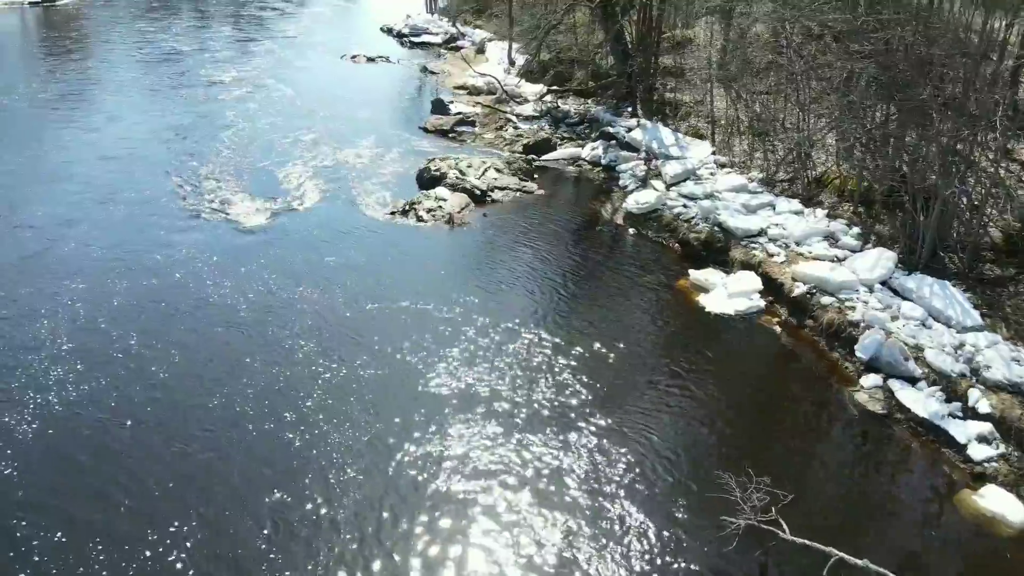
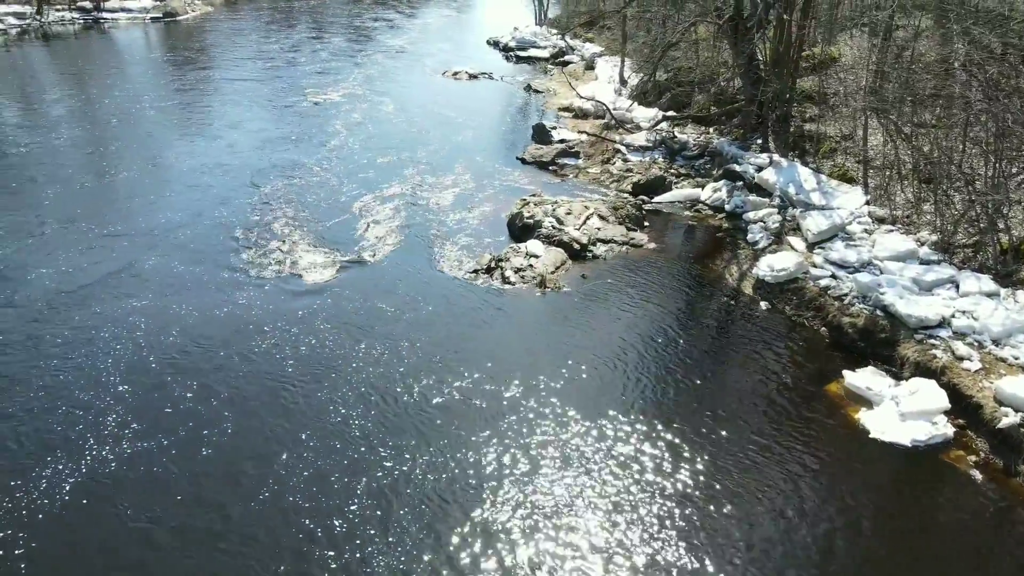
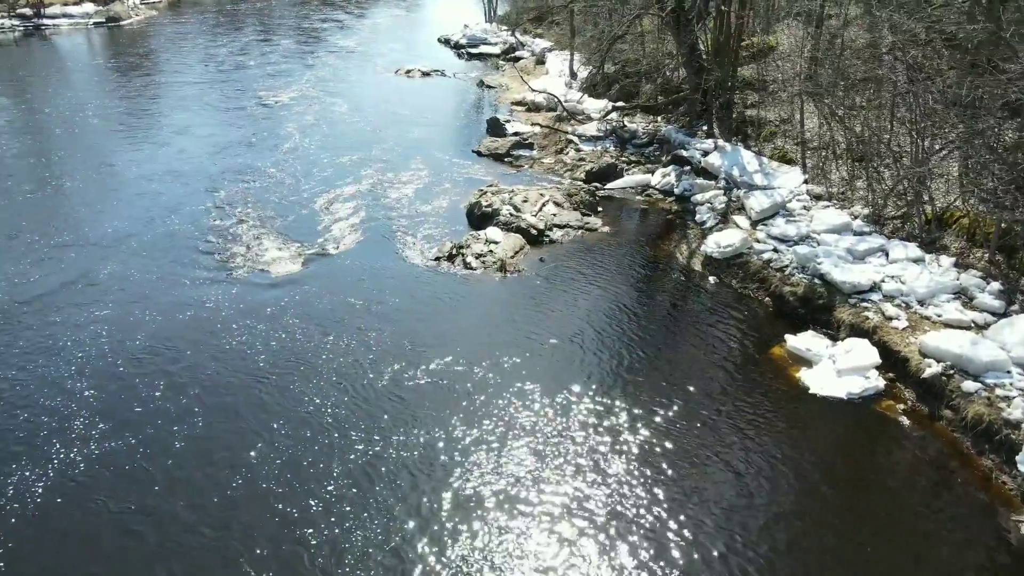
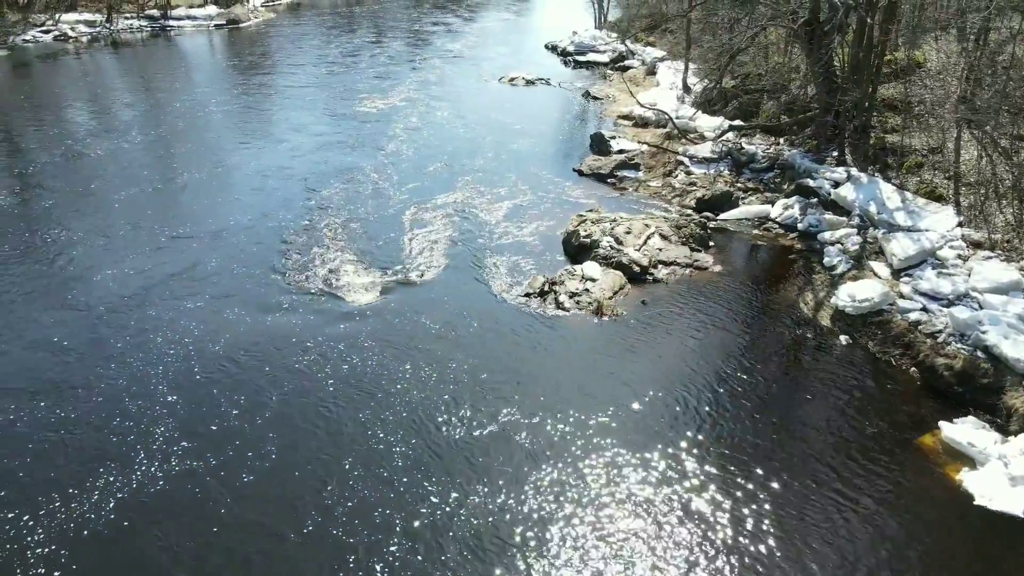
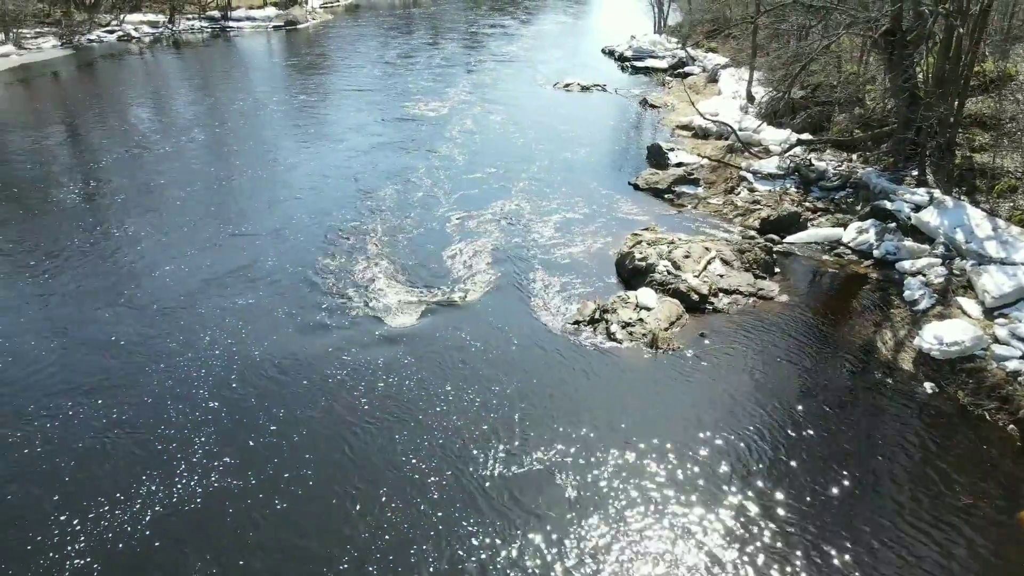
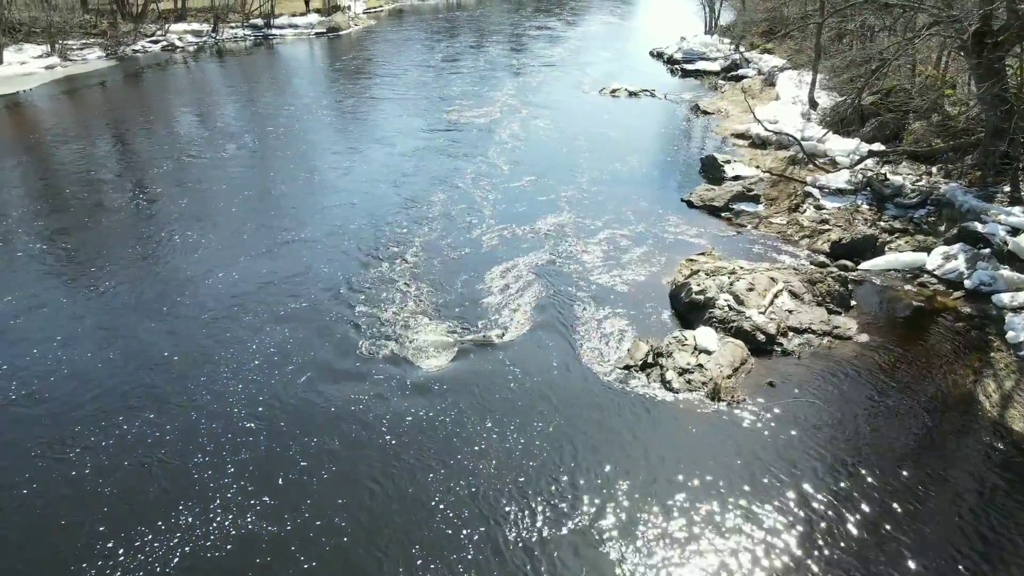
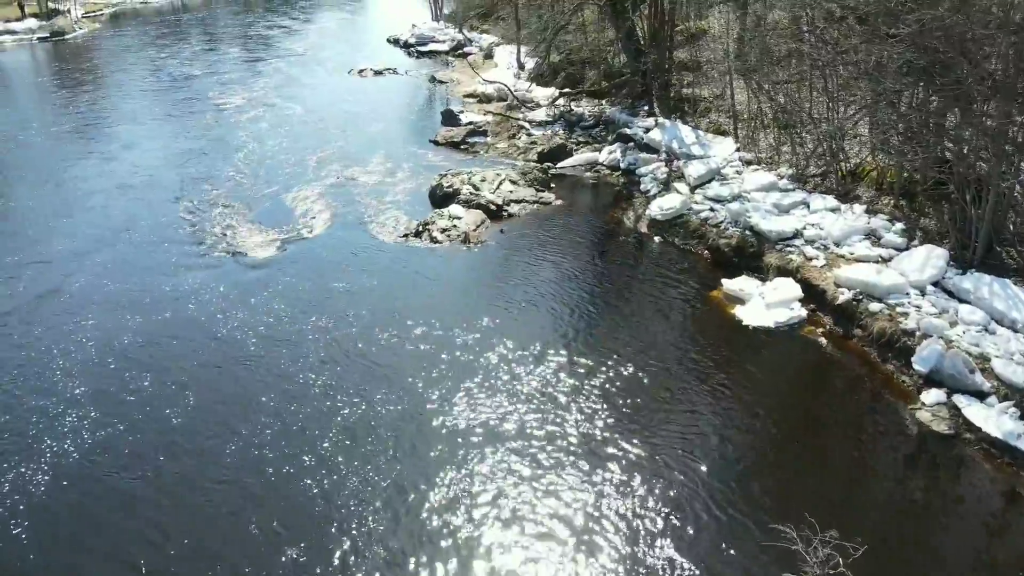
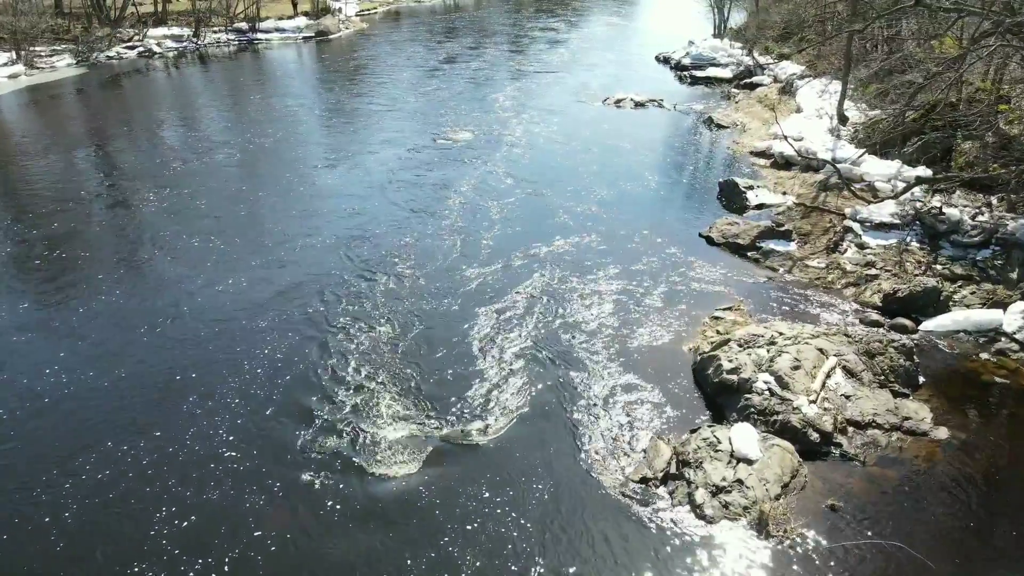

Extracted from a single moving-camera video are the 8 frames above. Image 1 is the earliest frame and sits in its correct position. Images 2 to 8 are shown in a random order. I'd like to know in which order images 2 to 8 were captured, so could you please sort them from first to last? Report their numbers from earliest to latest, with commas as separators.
7, 3, 2, 4, 5, 6, 8
